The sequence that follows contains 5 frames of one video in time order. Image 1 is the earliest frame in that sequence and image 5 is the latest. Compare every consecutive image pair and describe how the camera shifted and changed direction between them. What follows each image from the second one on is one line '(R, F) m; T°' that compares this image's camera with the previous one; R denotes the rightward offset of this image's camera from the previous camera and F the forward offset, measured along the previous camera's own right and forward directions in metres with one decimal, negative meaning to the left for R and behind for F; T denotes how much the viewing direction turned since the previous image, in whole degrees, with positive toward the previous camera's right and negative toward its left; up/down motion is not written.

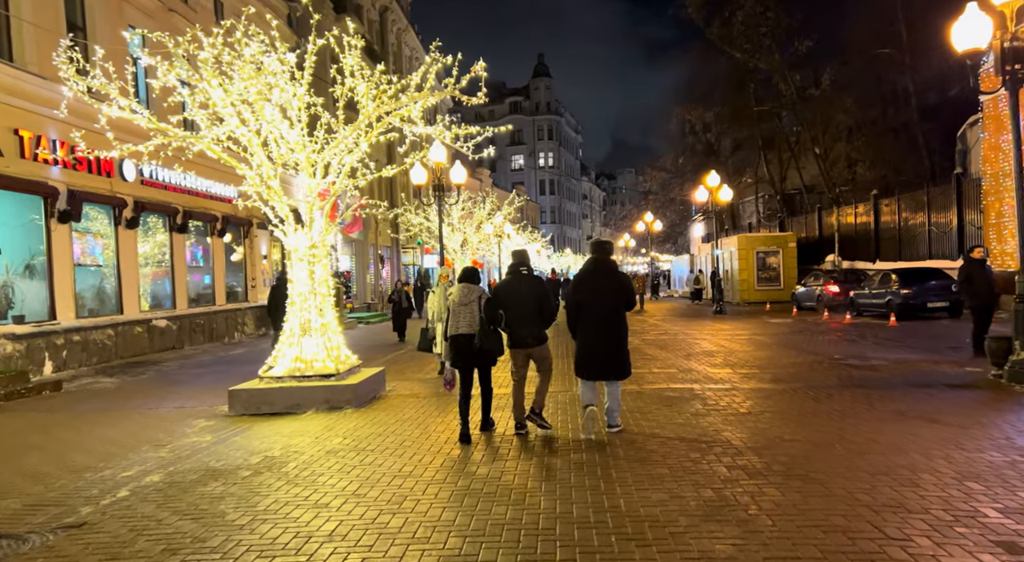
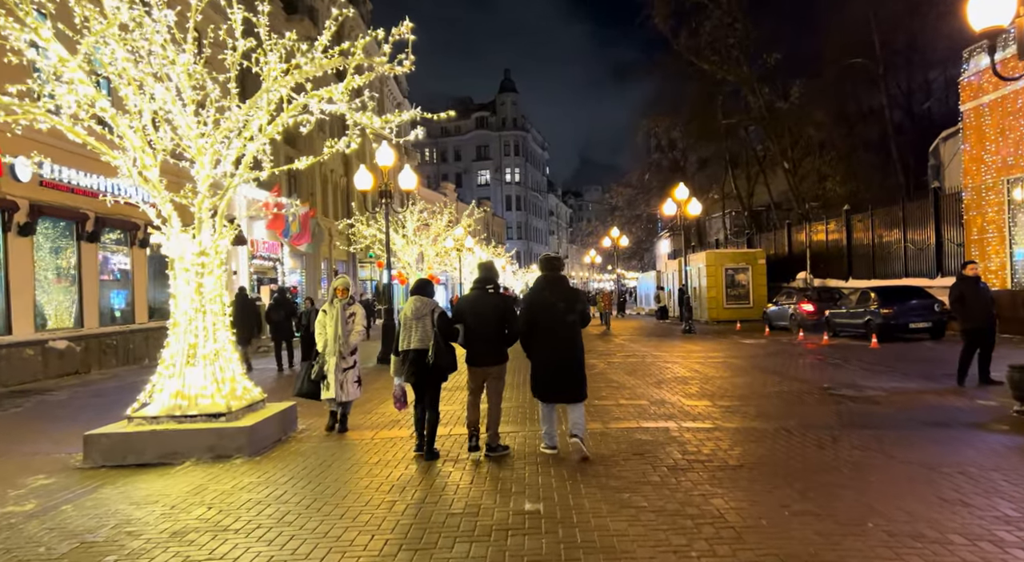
(+0.3, +1.6) m; +3°
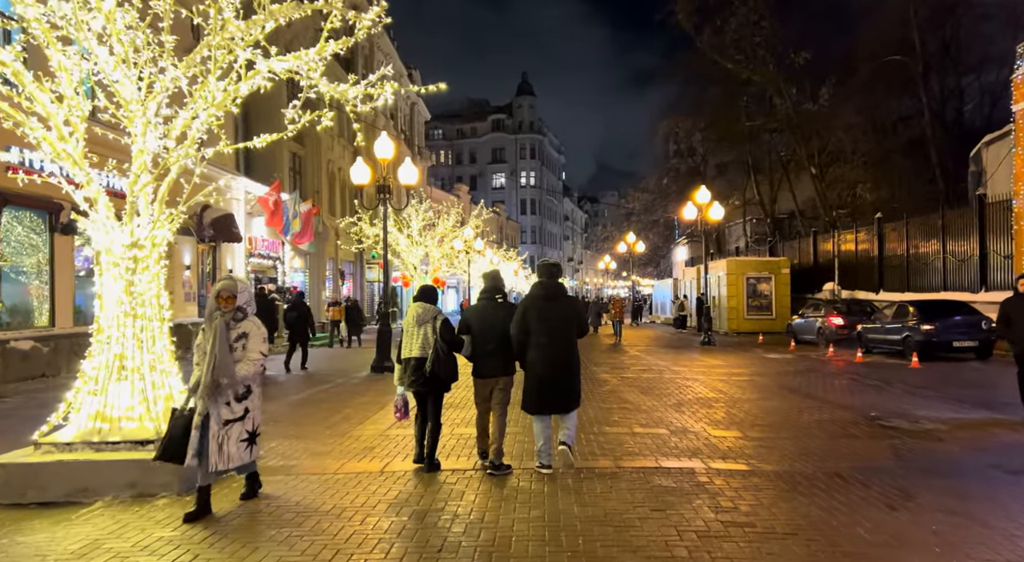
(+0.2, +1.3) m; -1°
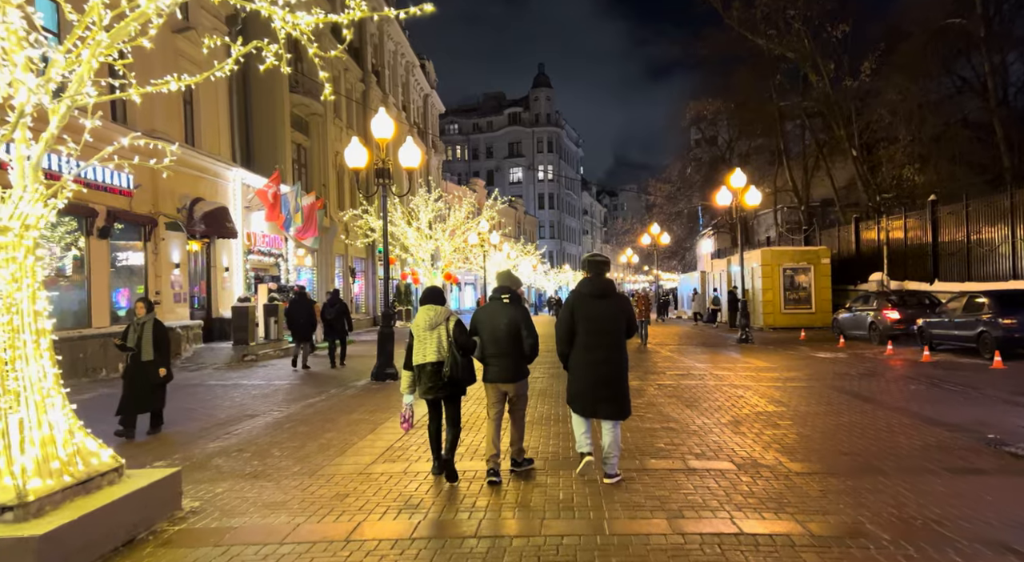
(0.0, +1.9) m; -2°
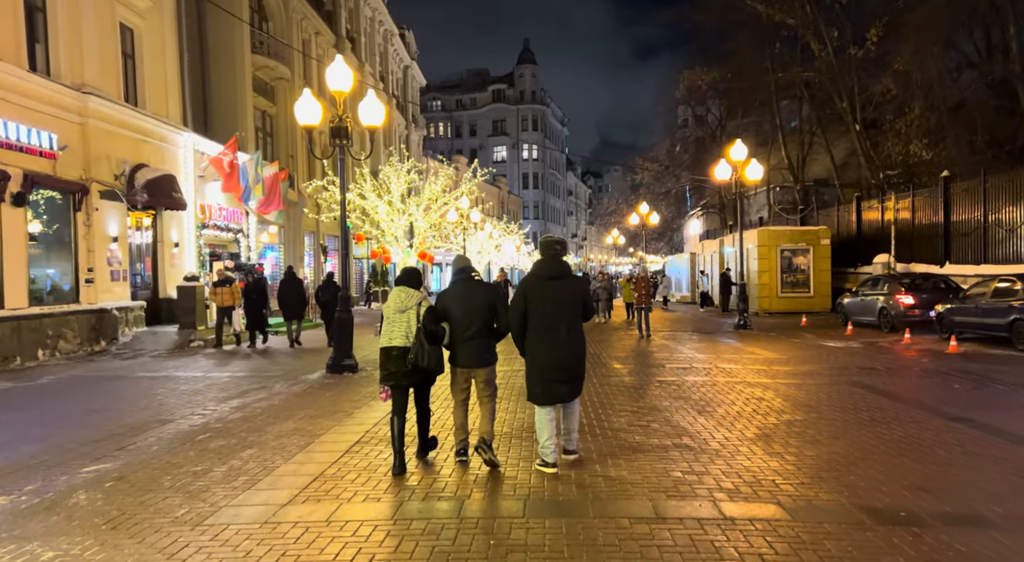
(+0.1, +1.9) m; +1°
